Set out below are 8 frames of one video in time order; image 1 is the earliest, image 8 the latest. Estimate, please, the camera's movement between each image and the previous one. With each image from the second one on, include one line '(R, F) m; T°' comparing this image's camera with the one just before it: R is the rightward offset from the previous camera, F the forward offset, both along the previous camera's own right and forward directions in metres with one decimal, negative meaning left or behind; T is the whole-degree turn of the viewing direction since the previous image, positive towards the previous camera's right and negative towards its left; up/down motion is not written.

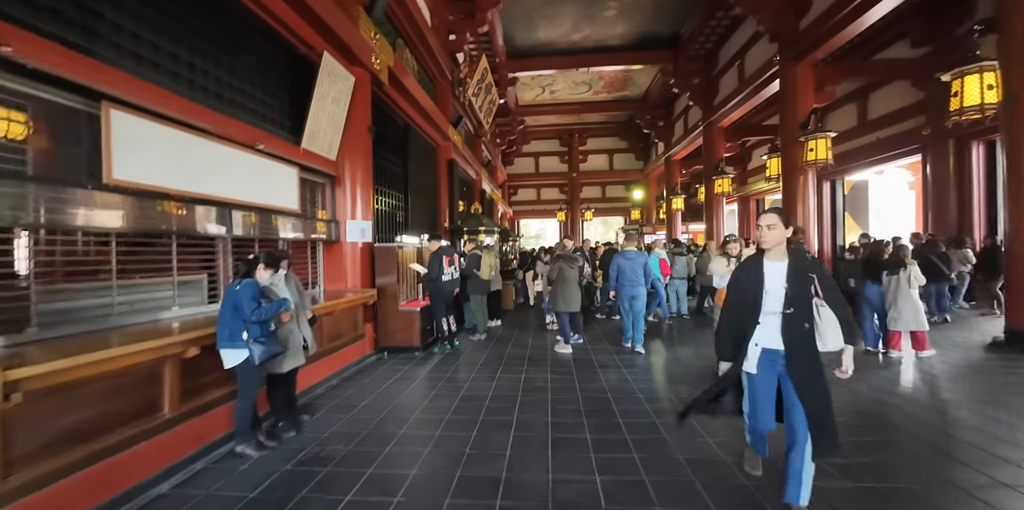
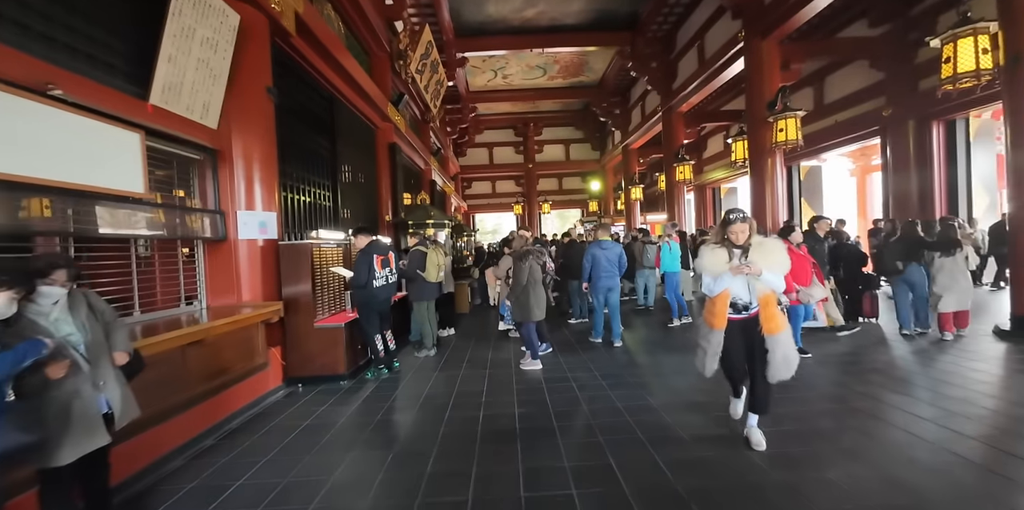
(0.0, +0.9) m; +6°
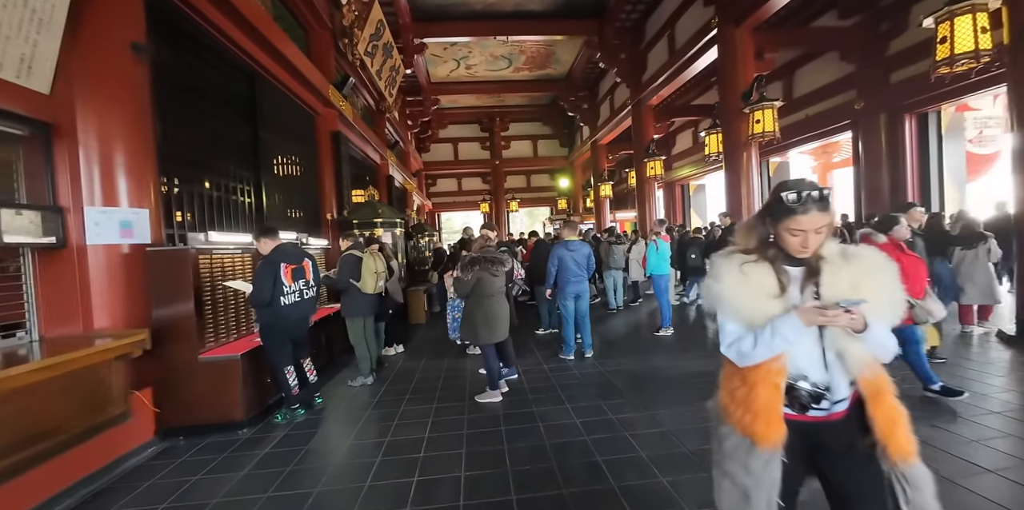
(+0.1, +0.7) m; +4°
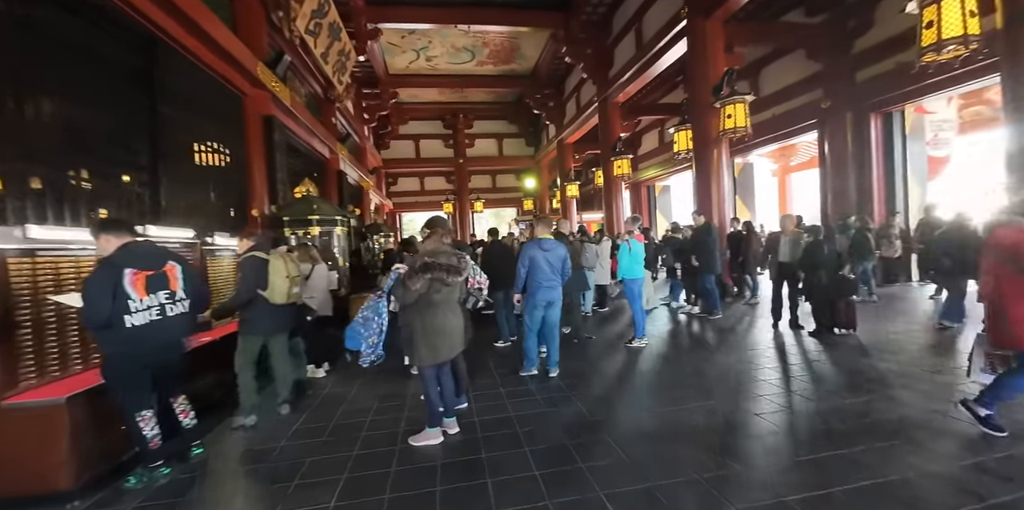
(+0.1, +0.6) m; +4°
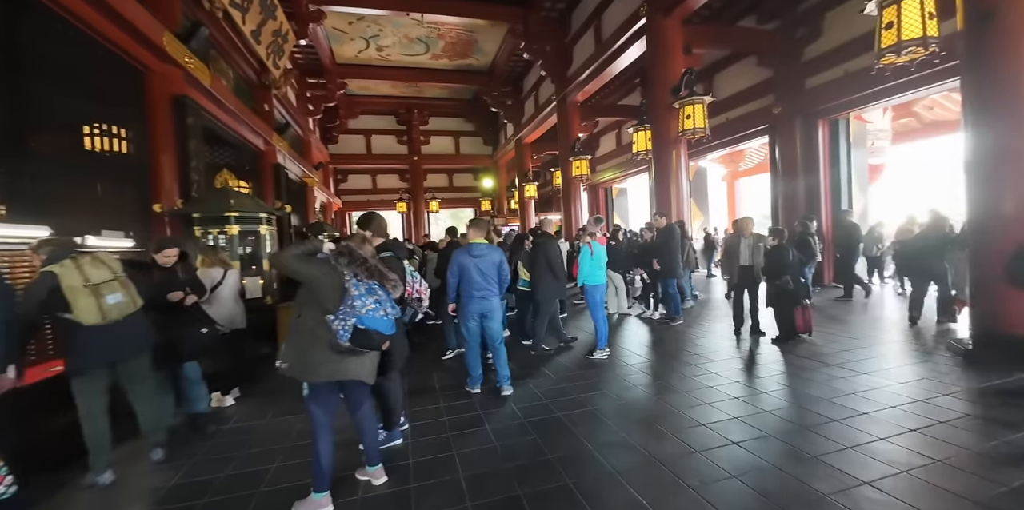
(+0.1, +0.4) m; +5°
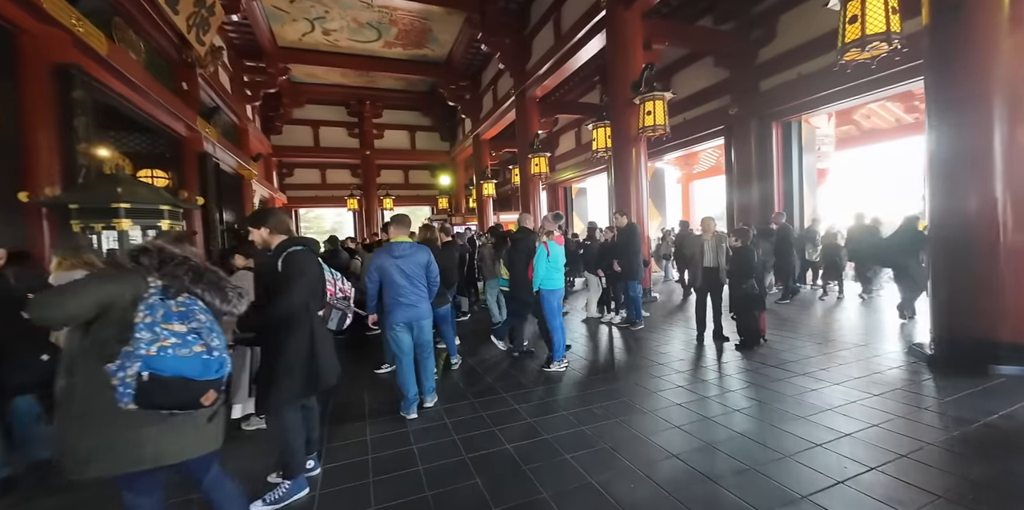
(+0.1, +0.4) m; +5°
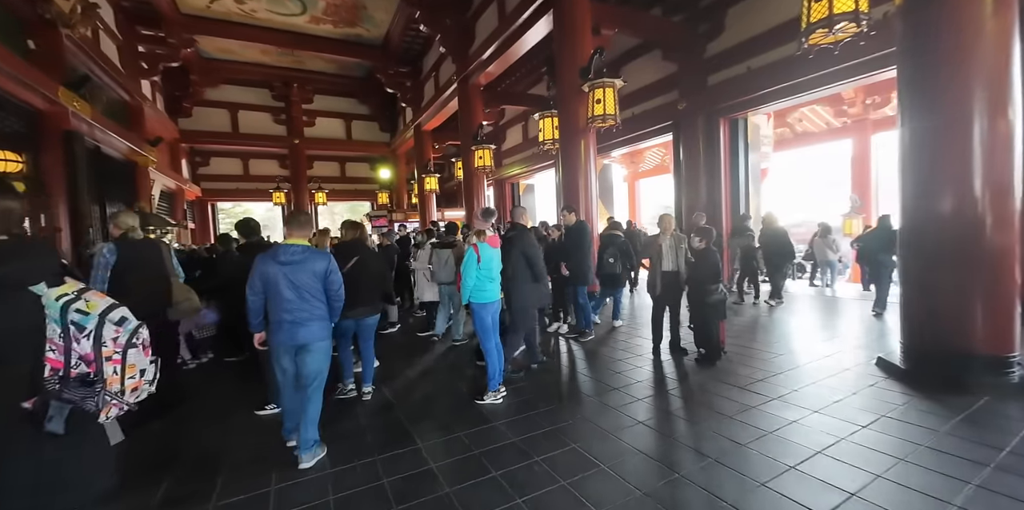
(+0.2, +0.6) m; +7°
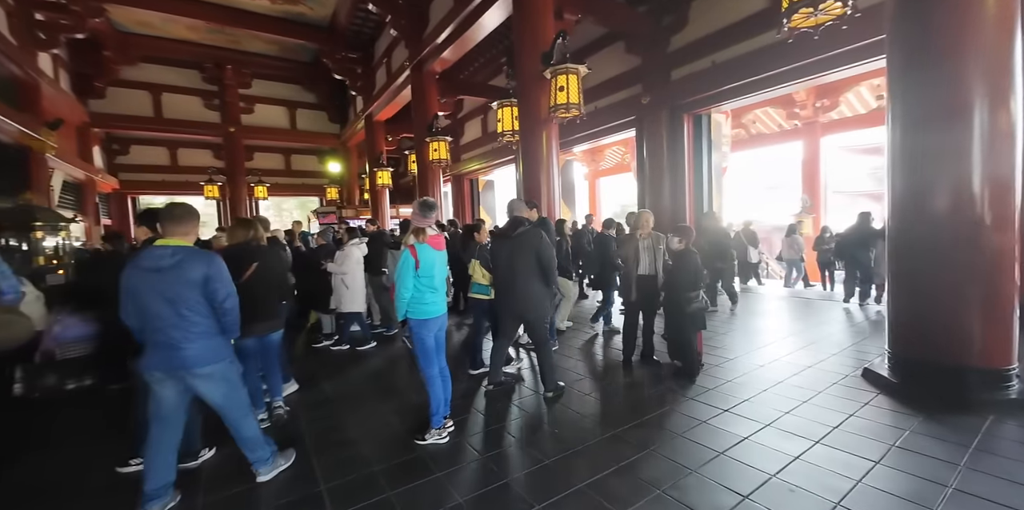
(+0.1, +0.5) m; +5°
